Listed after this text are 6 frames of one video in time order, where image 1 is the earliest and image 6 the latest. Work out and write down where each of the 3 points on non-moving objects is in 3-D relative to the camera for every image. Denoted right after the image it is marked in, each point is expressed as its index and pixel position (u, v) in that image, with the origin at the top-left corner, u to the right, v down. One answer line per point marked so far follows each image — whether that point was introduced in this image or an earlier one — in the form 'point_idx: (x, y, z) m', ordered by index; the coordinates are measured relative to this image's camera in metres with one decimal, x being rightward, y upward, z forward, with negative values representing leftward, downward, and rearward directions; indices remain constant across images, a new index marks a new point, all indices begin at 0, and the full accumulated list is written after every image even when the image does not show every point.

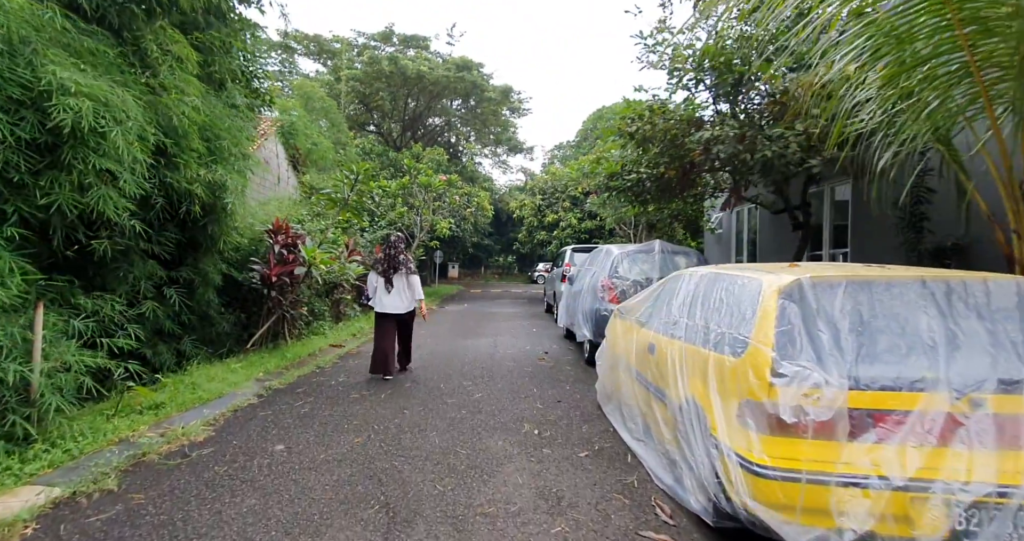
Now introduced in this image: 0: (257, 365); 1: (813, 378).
0: (-3.0, -1.1, +6.4) m
1: (+1.2, -0.4, +2.1) m
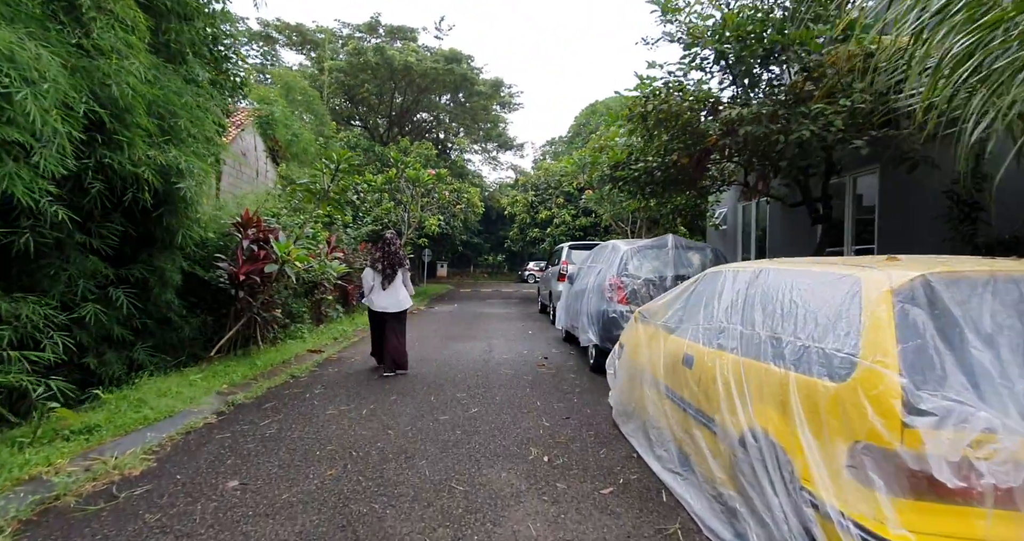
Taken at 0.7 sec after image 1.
0: (-3.0, -1.1, +5.7) m
1: (+1.2, -0.4, +1.4) m
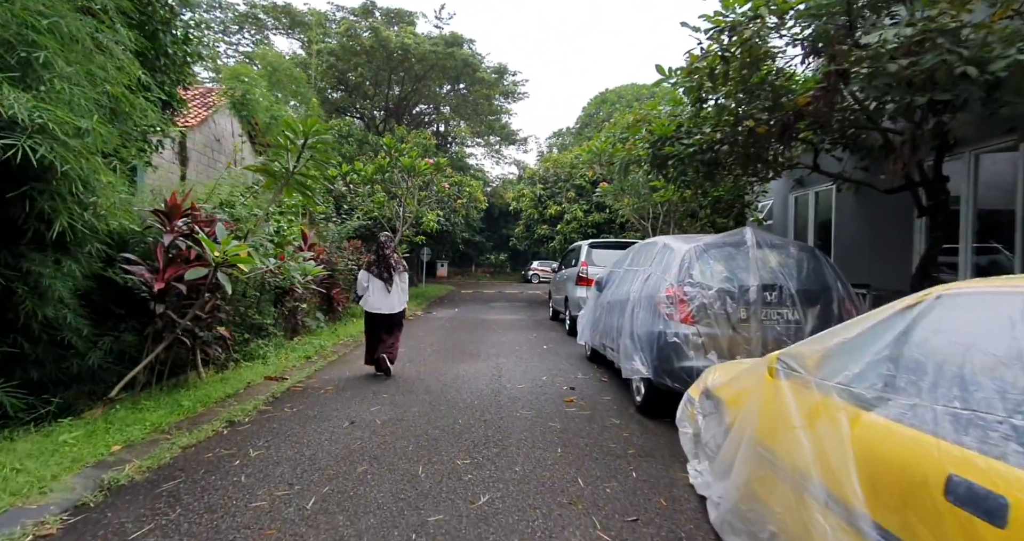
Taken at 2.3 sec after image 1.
0: (-2.9, -1.2, +3.9) m
1: (+1.4, -0.5, -0.3) m
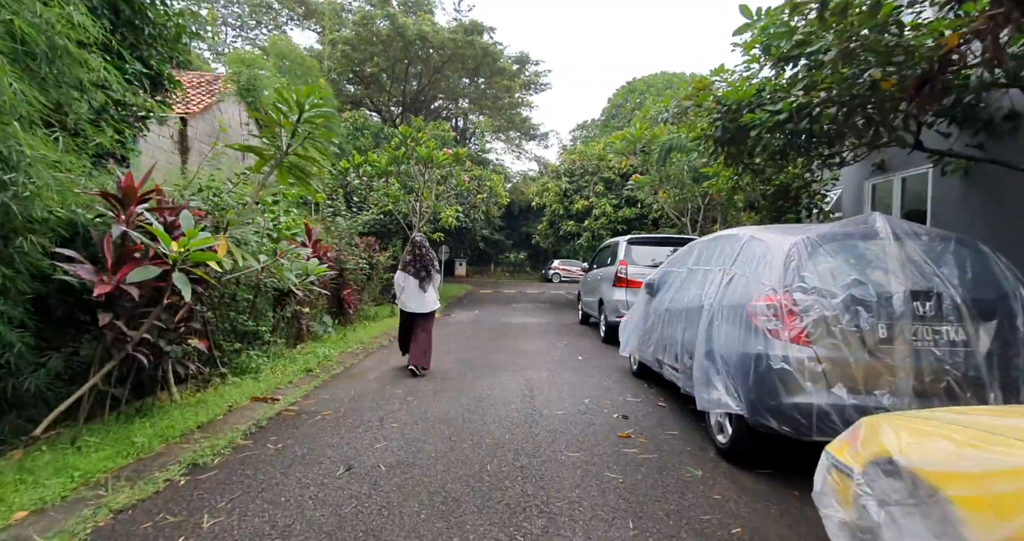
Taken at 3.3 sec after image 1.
0: (-2.6, -1.2, +2.9) m
1: (+1.5, -0.5, -1.4) m
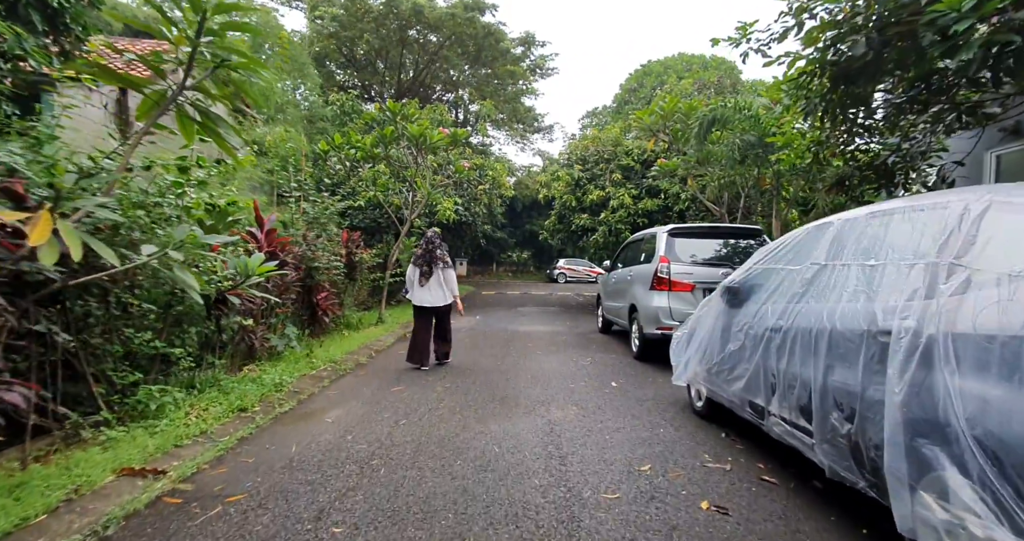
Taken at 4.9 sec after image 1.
0: (-2.5, -1.1, +1.0) m
1: (+1.6, -0.5, -3.3) m
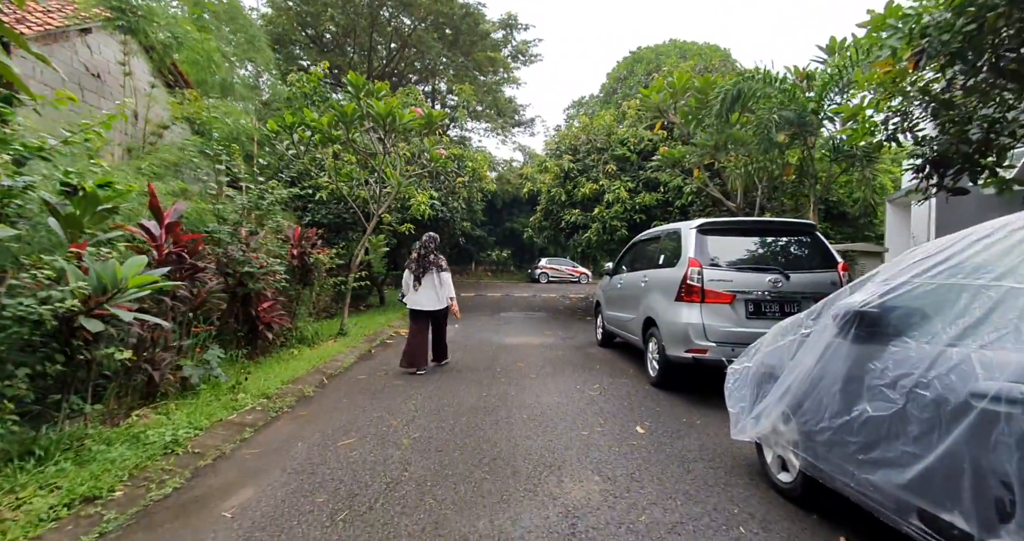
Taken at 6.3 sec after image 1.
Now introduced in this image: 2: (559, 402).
0: (-2.3, -1.2, -0.7) m
1: (+1.9, -0.5, -4.9) m
2: (+0.5, -1.3, +5.5) m
